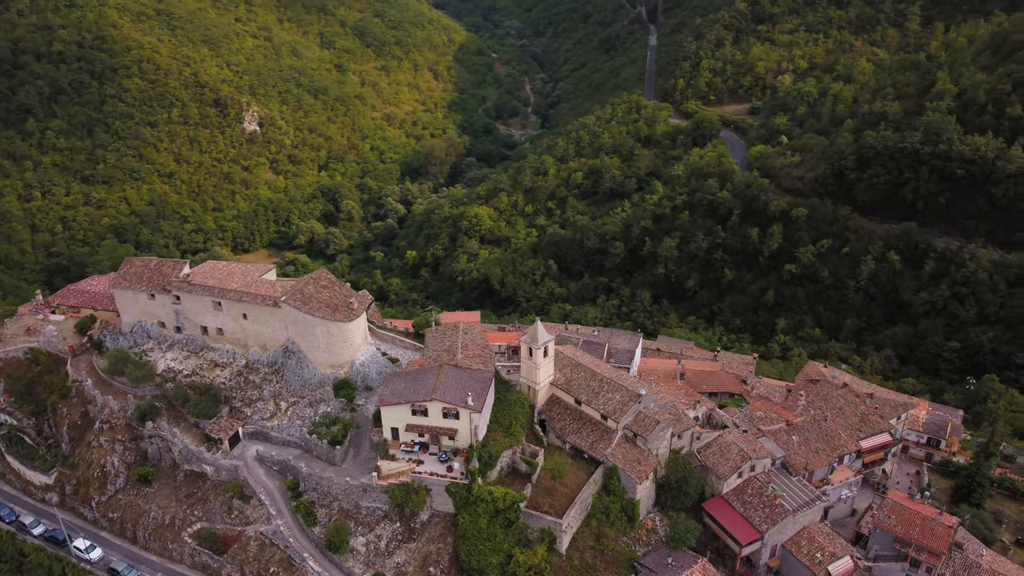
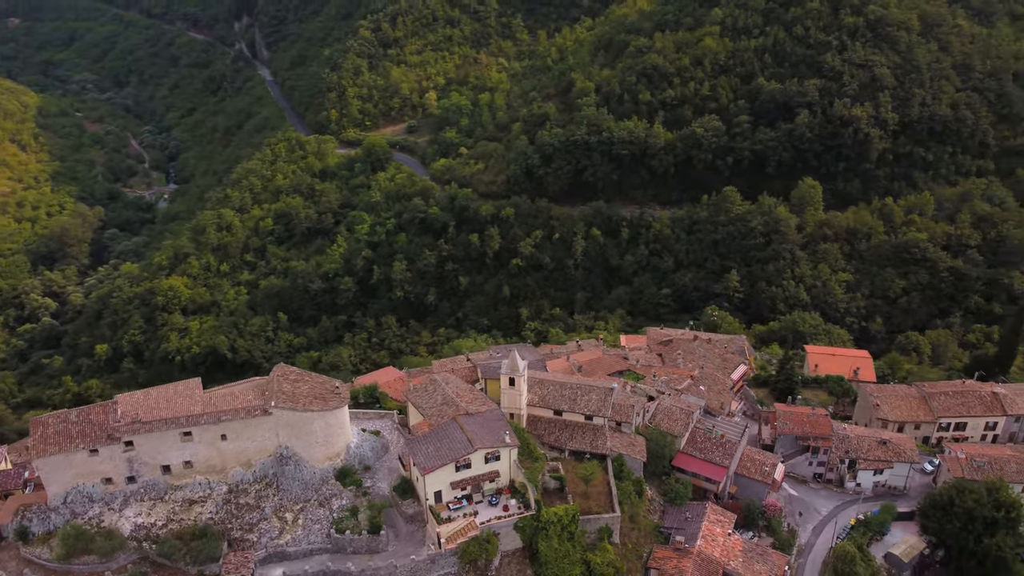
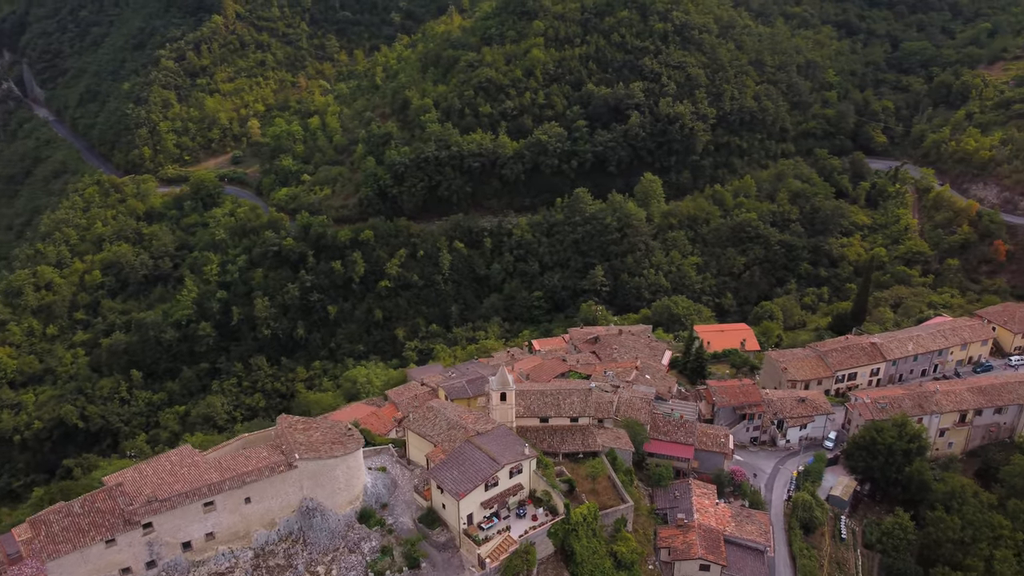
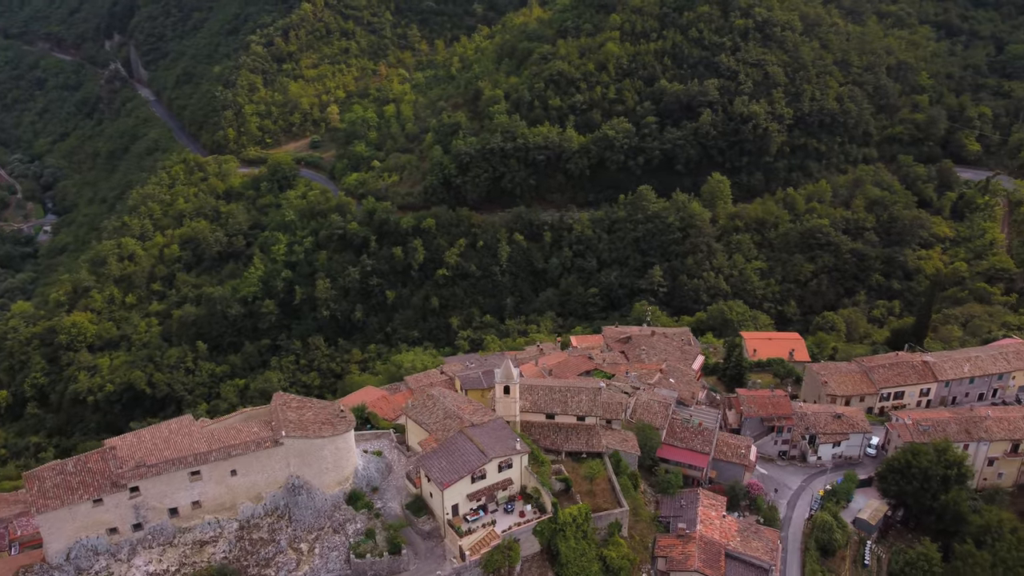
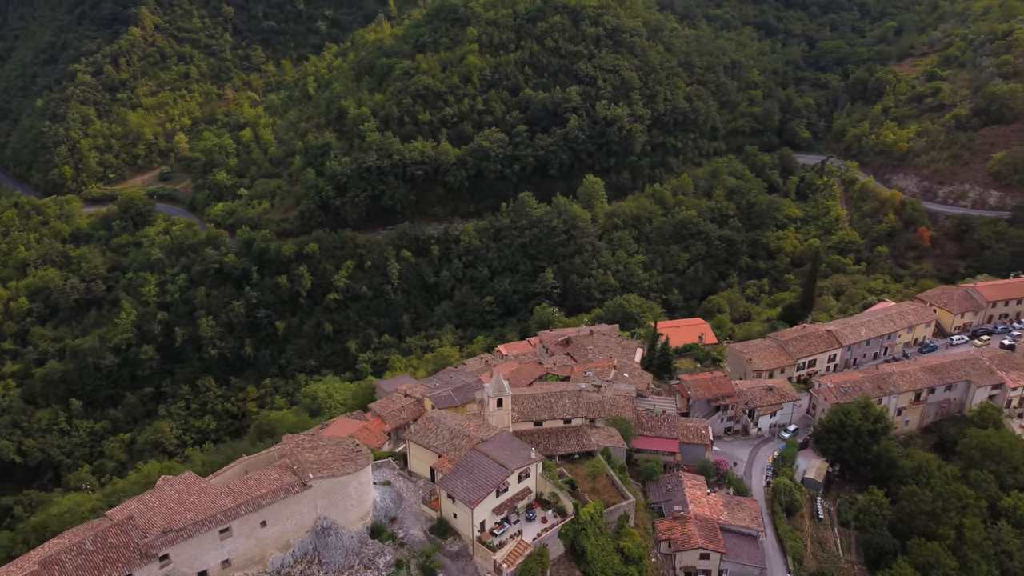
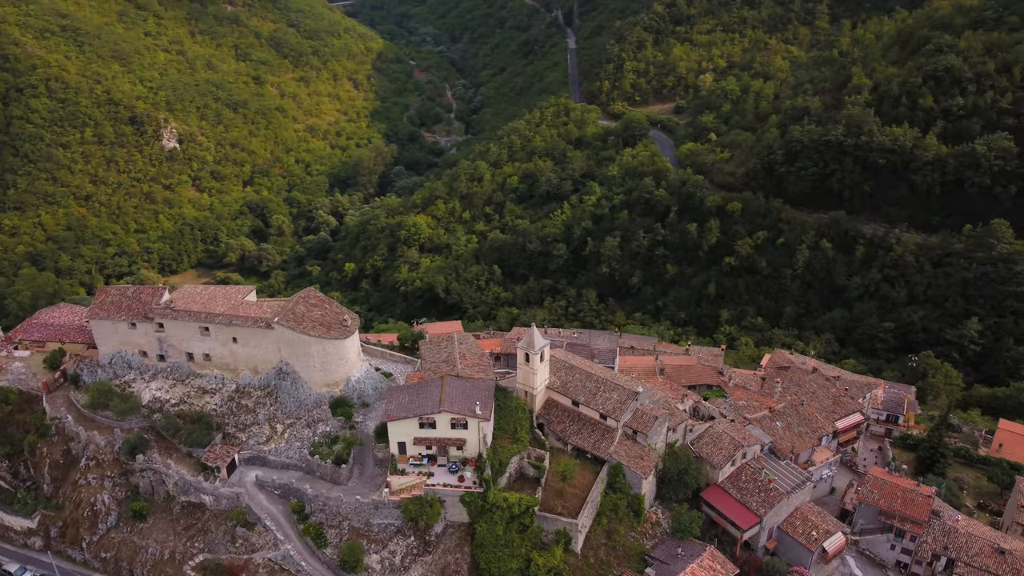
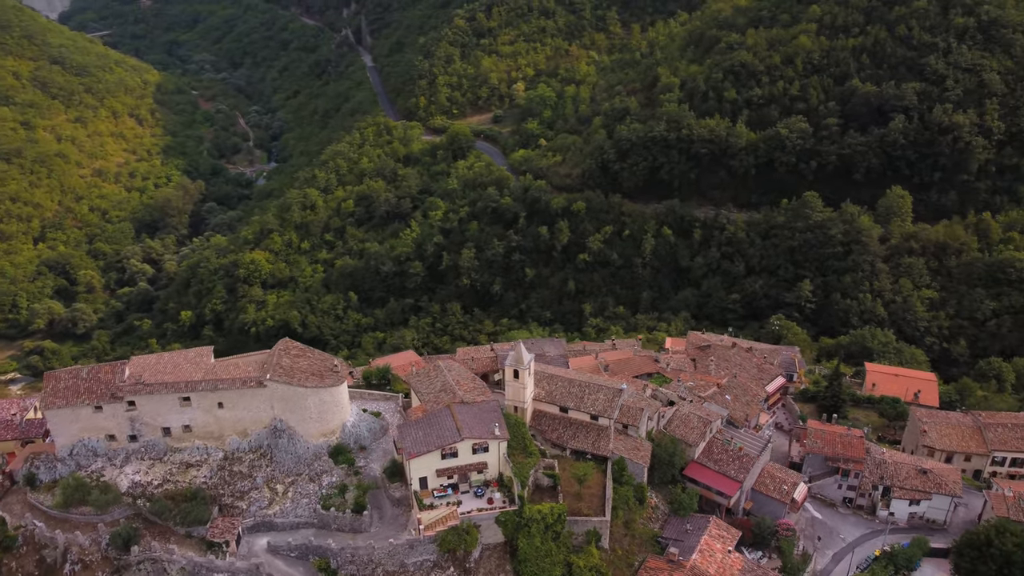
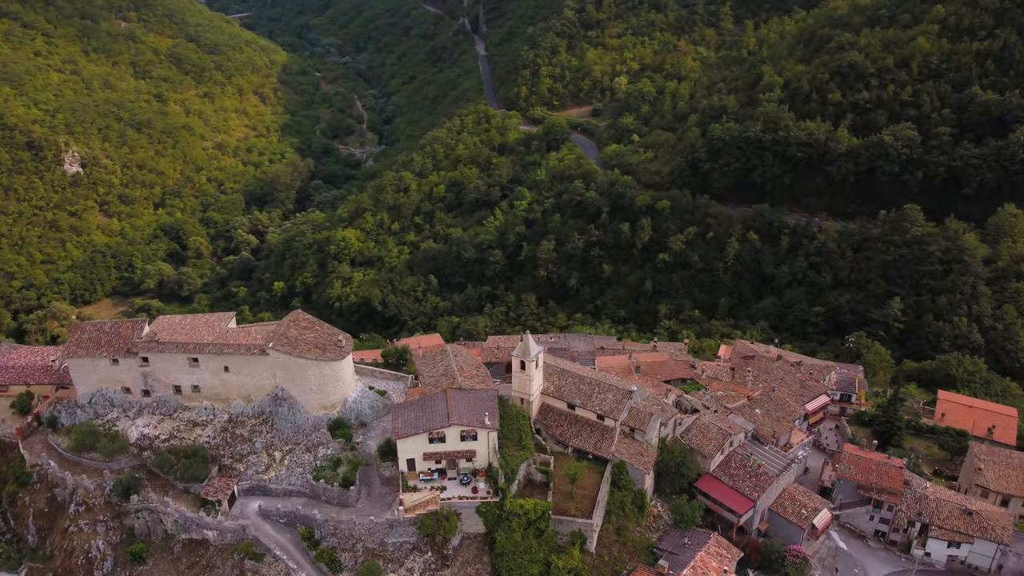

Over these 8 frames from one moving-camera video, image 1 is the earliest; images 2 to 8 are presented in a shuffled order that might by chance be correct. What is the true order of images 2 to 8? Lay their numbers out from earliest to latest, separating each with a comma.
6, 8, 7, 2, 4, 3, 5
